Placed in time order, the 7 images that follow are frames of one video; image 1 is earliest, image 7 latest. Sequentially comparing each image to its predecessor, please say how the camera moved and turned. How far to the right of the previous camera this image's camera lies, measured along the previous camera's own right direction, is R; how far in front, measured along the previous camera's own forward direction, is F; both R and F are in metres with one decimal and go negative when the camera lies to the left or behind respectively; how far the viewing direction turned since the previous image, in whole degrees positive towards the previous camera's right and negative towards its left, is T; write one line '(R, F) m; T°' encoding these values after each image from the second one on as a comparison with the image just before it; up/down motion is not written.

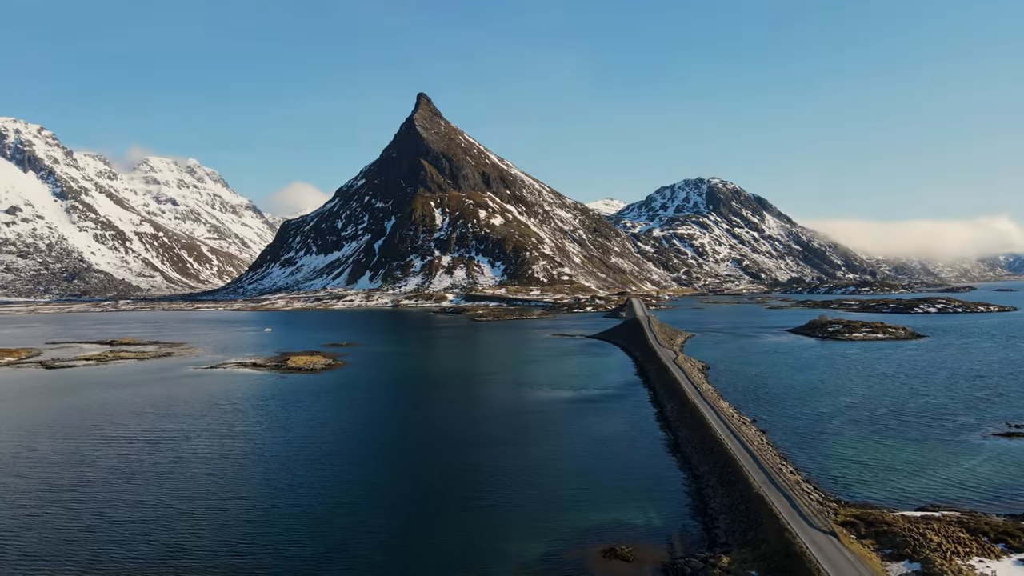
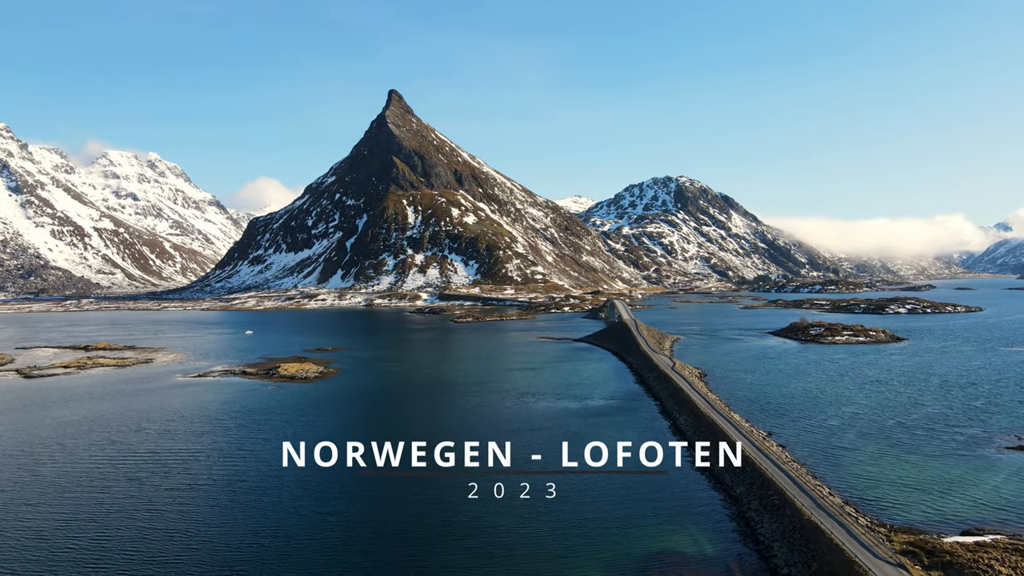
(-2.5, +0.4) m; +2°
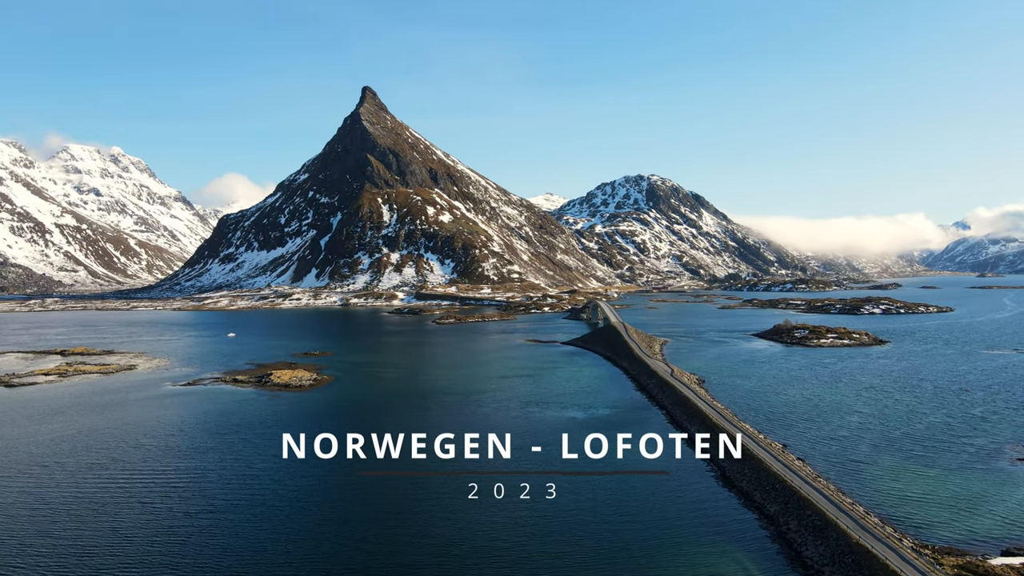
(-2.3, +0.4) m; +2°
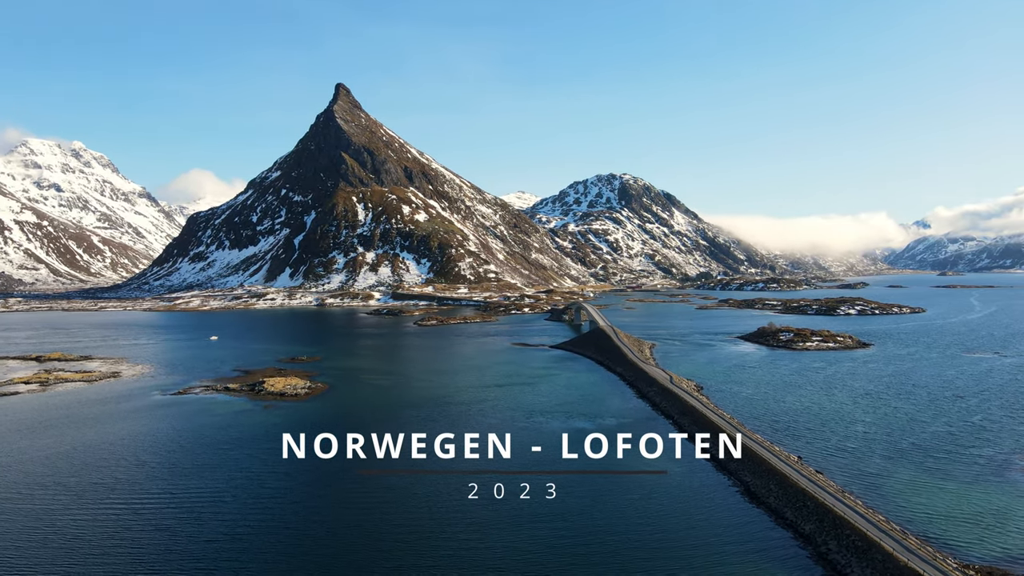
(-2.4, +0.4) m; +2°
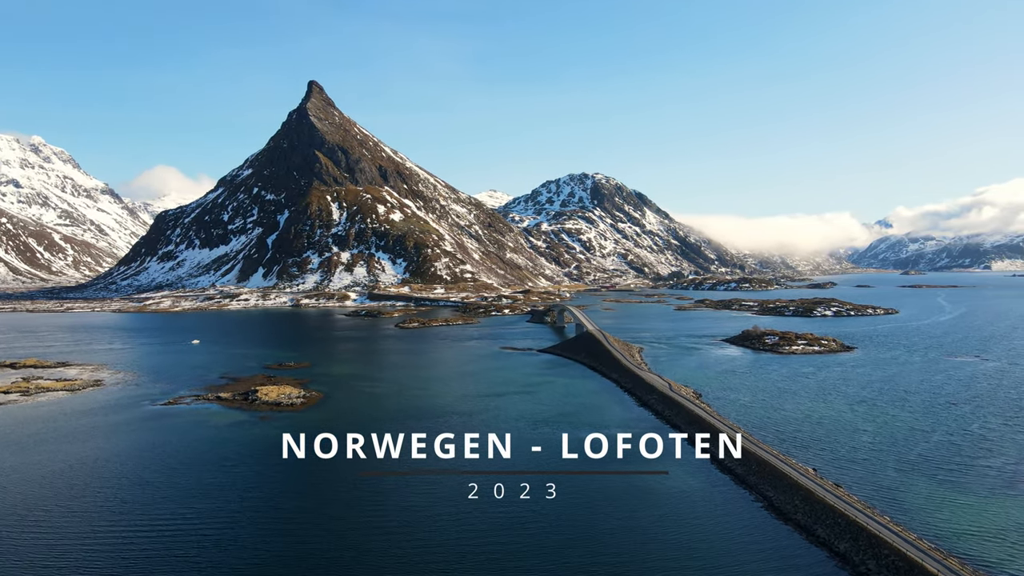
(-2.5, +0.4) m; +2°
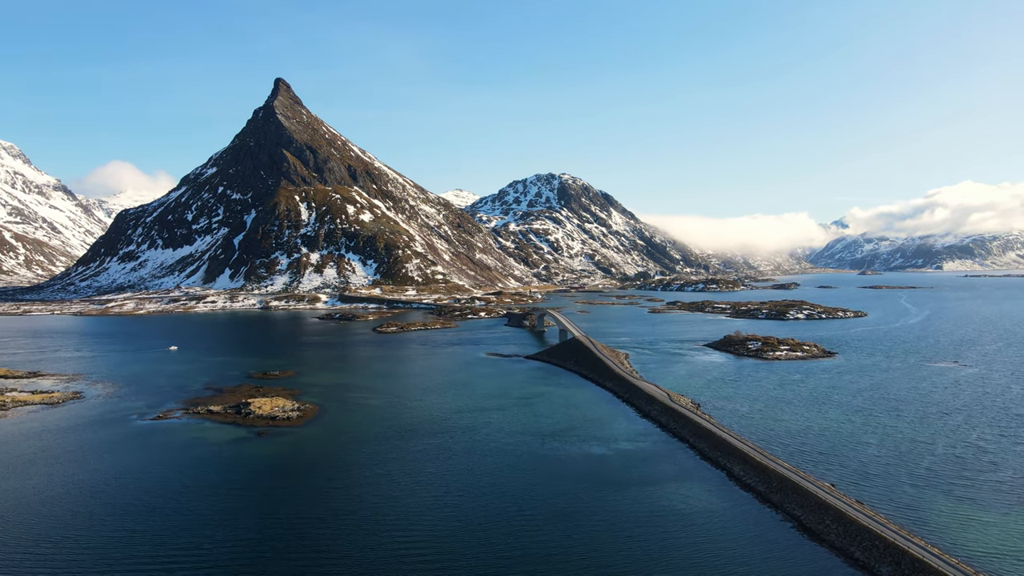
(-3.1, +0.5) m; +2°
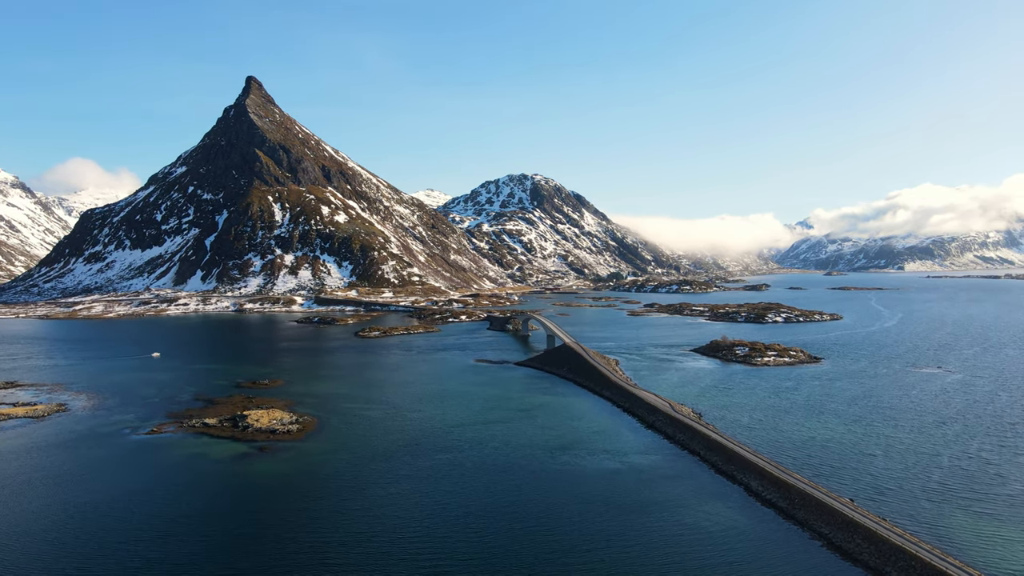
(-2.9, +0.3) m; +2°
